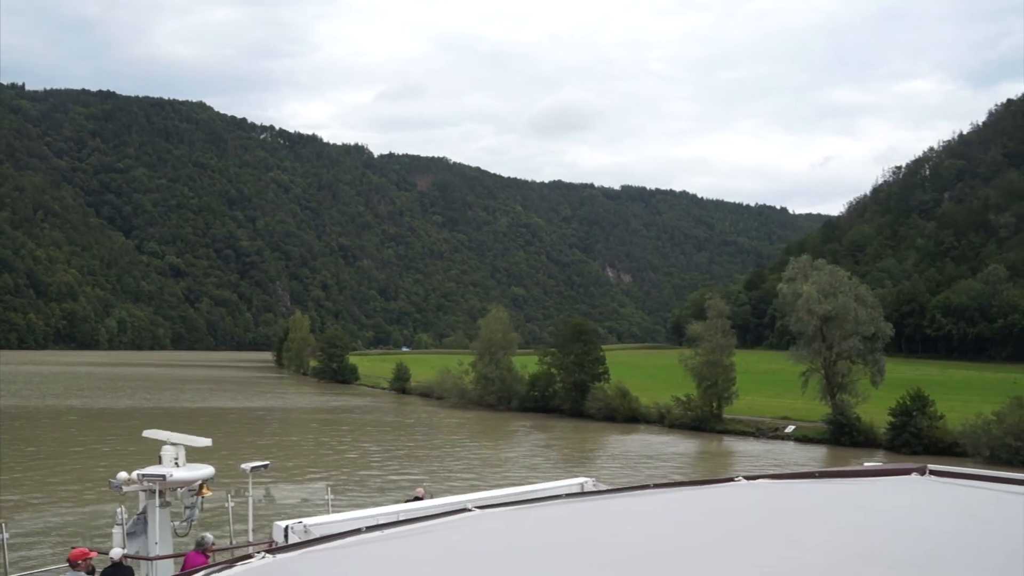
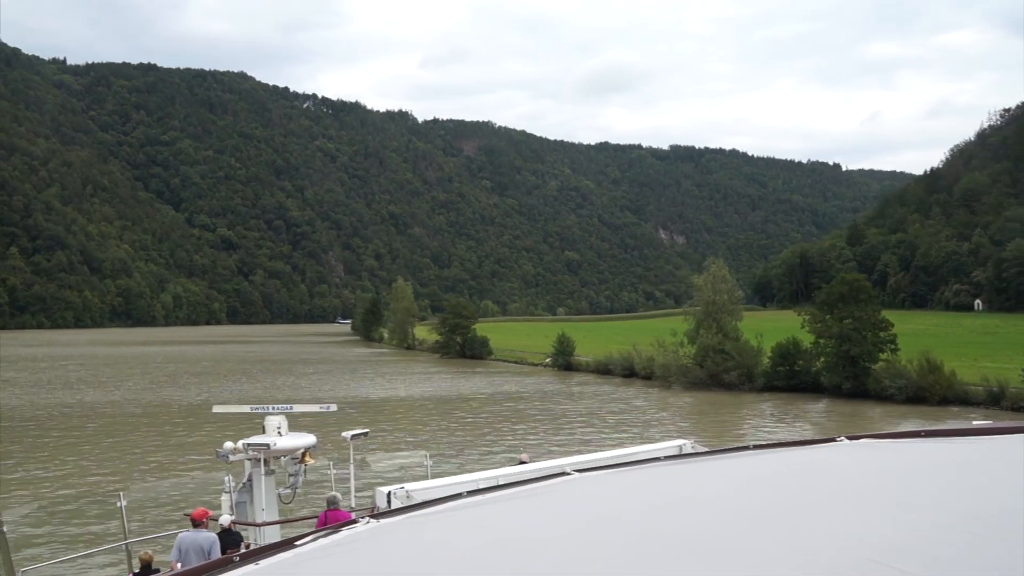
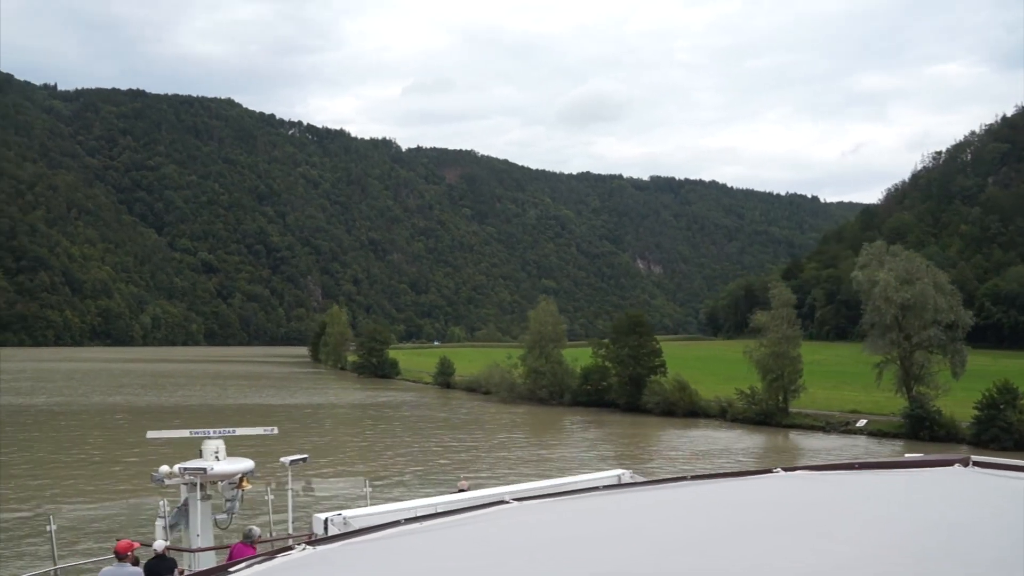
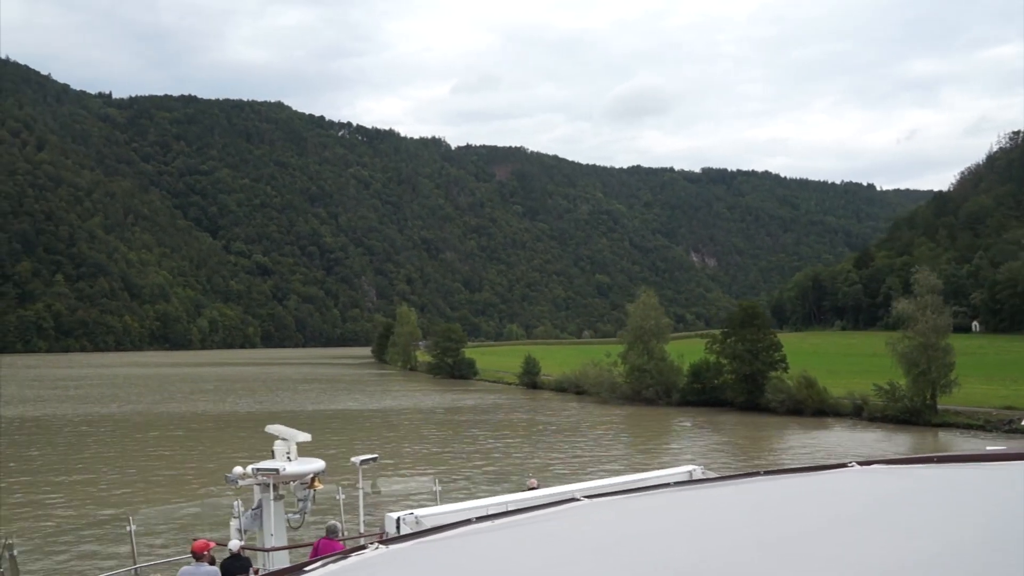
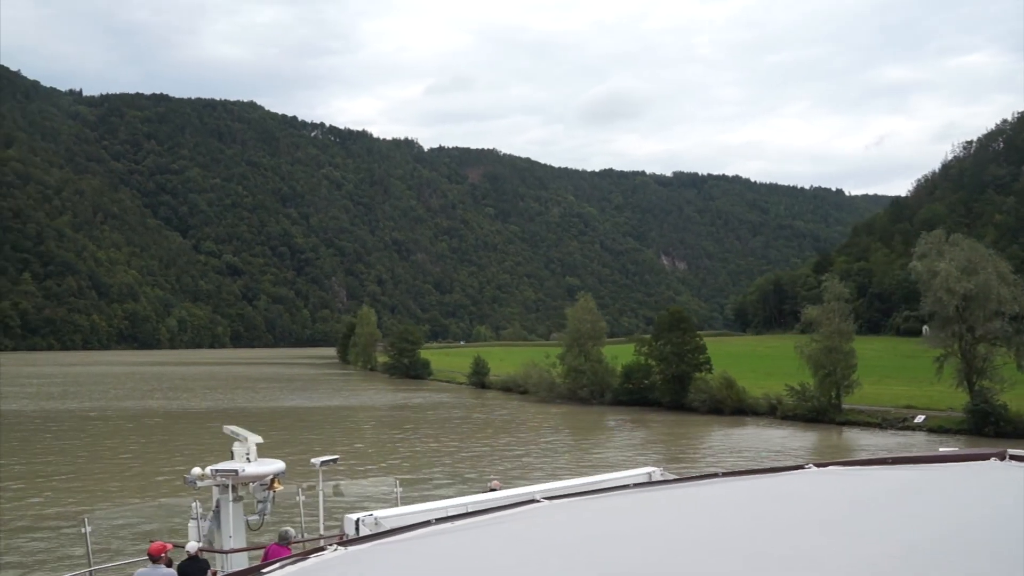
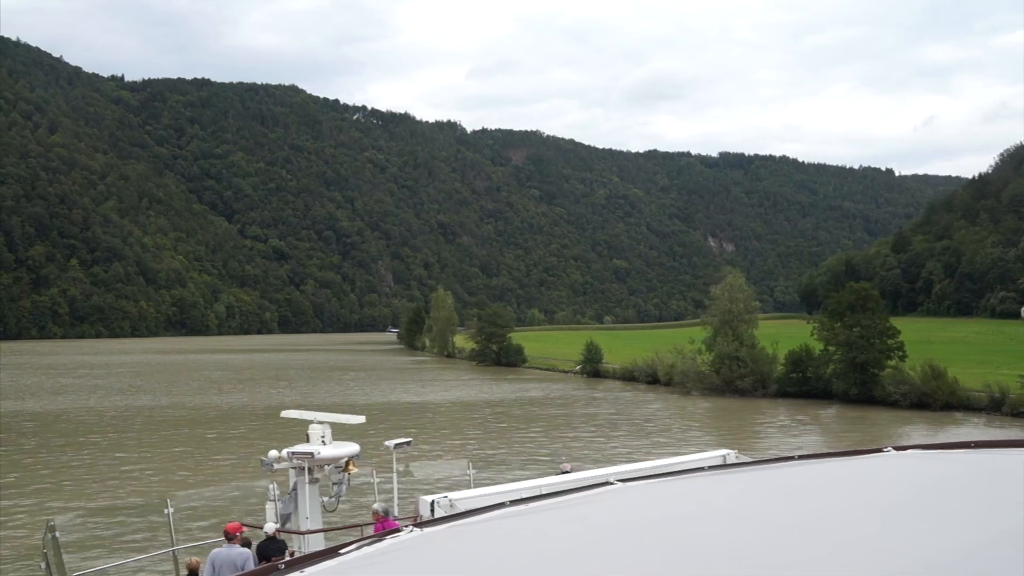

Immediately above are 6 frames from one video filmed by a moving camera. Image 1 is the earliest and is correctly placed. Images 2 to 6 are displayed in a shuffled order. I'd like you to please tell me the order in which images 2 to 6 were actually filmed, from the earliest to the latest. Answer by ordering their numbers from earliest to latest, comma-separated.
3, 5, 4, 6, 2
